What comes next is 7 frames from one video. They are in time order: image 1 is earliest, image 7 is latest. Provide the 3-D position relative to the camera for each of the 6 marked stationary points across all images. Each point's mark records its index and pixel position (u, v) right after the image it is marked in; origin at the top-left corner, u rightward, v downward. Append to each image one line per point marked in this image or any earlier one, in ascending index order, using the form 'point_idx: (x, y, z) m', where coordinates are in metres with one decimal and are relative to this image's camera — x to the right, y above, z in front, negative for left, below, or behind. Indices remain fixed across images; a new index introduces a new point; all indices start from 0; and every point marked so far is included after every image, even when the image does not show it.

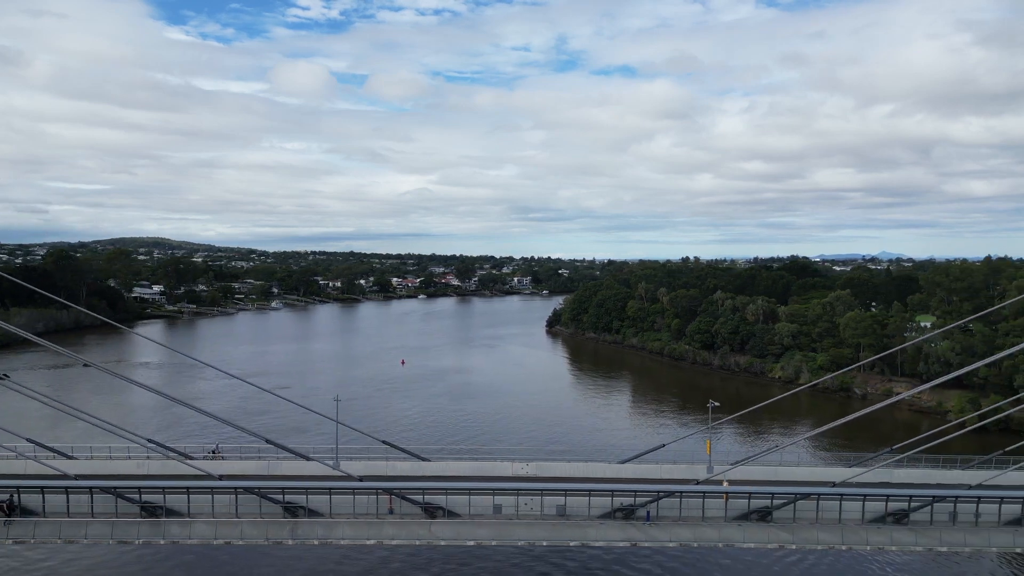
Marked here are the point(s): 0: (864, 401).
0: (+11.1, -3.6, +20.1) m
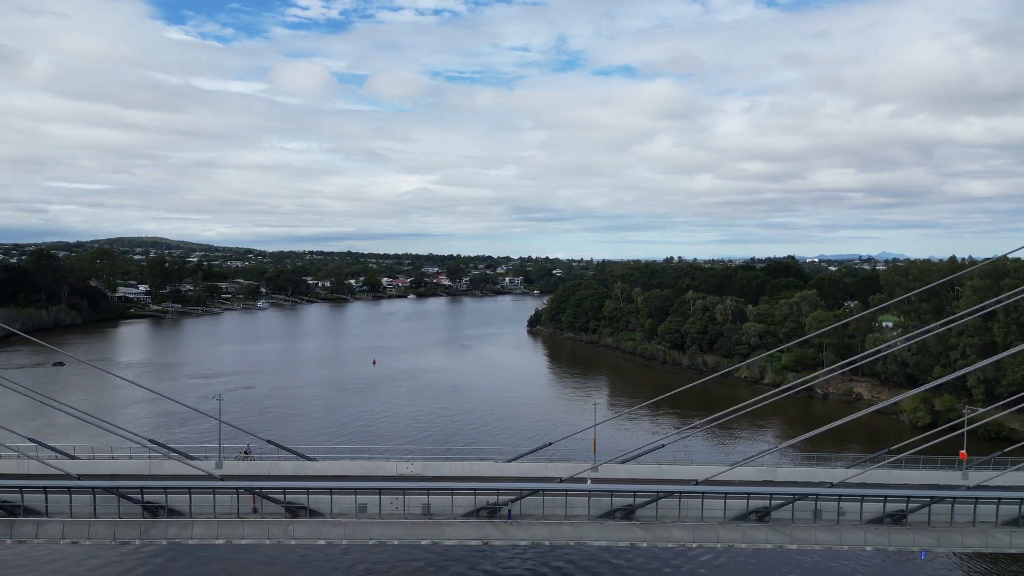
0: (+10.0, -3.6, +20.2) m
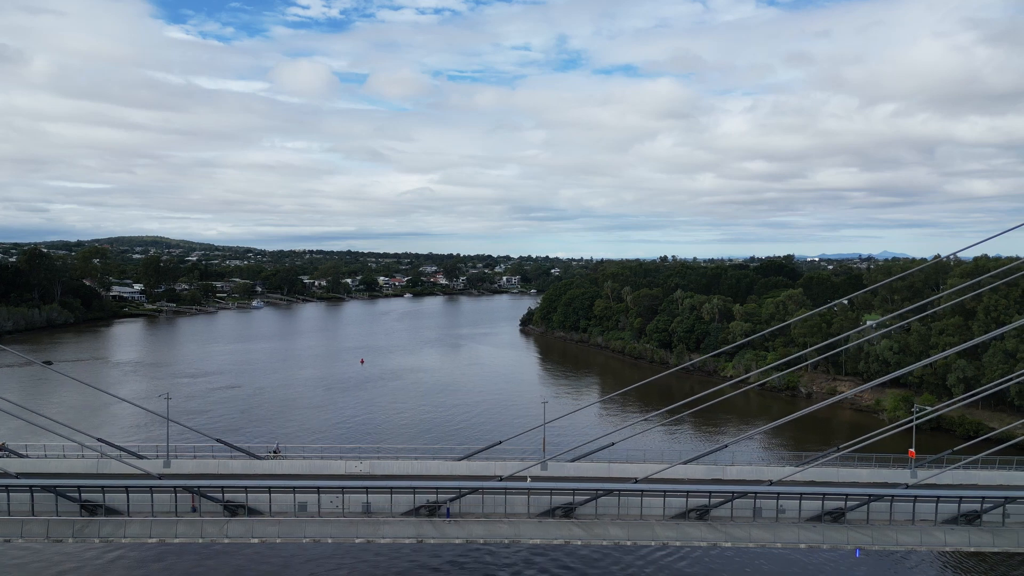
0: (+9.5, -3.6, +20.2) m
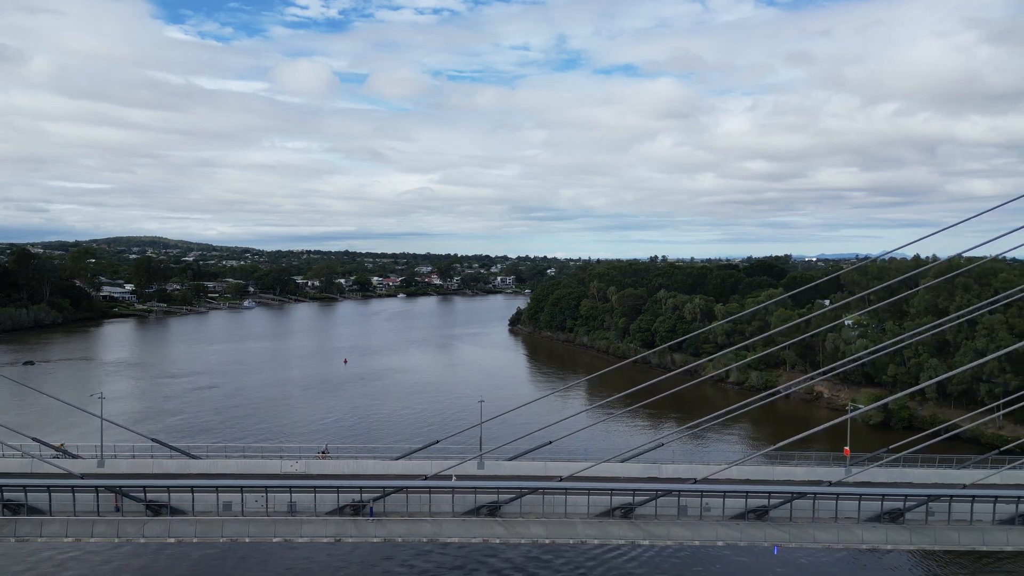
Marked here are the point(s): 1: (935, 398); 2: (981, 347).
0: (+8.9, -3.6, +20.2) m
1: (+12.3, -3.2, +18.3) m
2: (+12.2, -1.5, +16.2) m
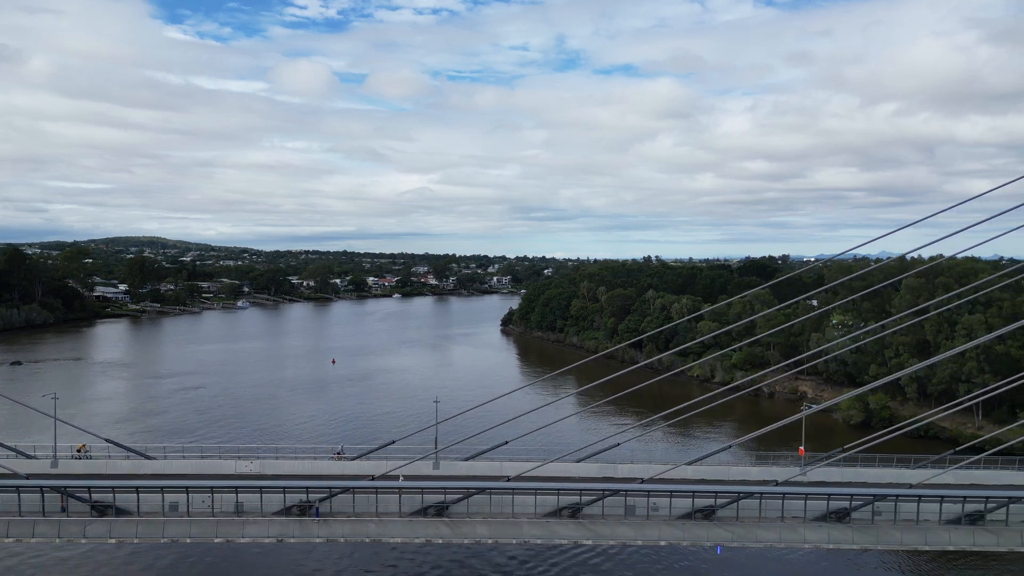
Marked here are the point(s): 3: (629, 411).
0: (+8.4, -3.6, +20.2) m
1: (+11.8, -3.2, +18.3) m
2: (+11.7, -1.5, +16.3) m
3: (+3.8, -3.9, +19.3) m
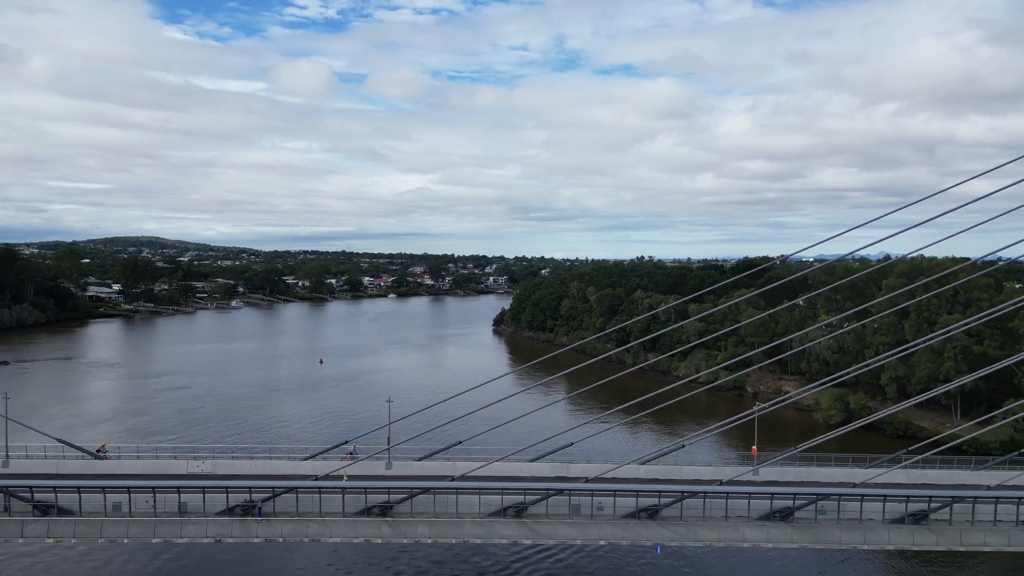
0: (+8.0, -3.6, +20.3) m
1: (+11.4, -3.2, +18.3) m
2: (+11.3, -1.5, +16.3) m
3: (+3.3, -3.9, +19.3) m
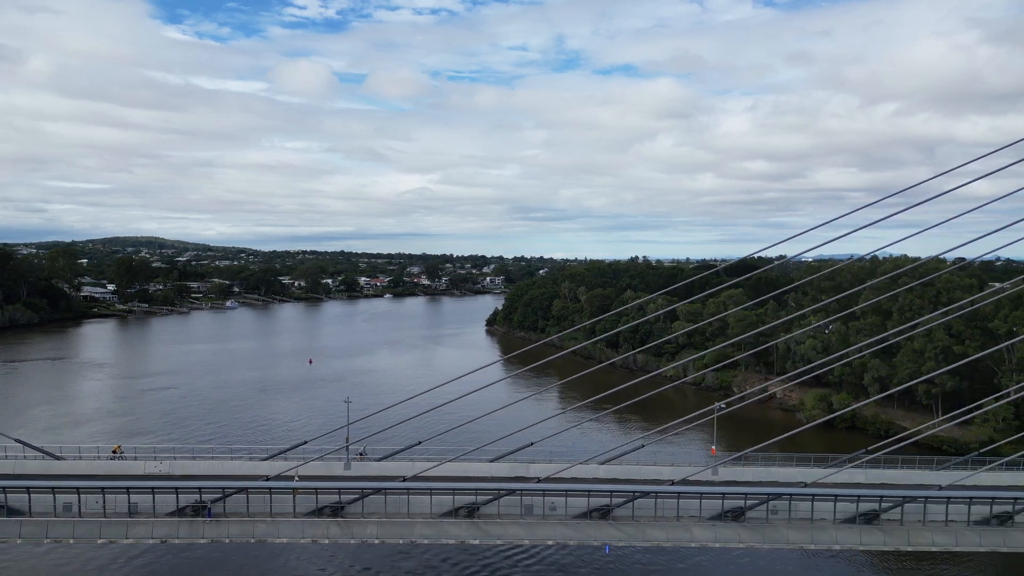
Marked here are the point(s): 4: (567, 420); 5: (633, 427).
0: (+7.6, -3.6, +20.3) m
1: (+10.9, -3.2, +18.3) m
2: (+10.9, -1.5, +16.3) m
3: (+2.9, -3.9, +19.3) m
4: (+2.0, -3.9, +18.4) m
5: (+3.8, -4.0, +17.5) m
